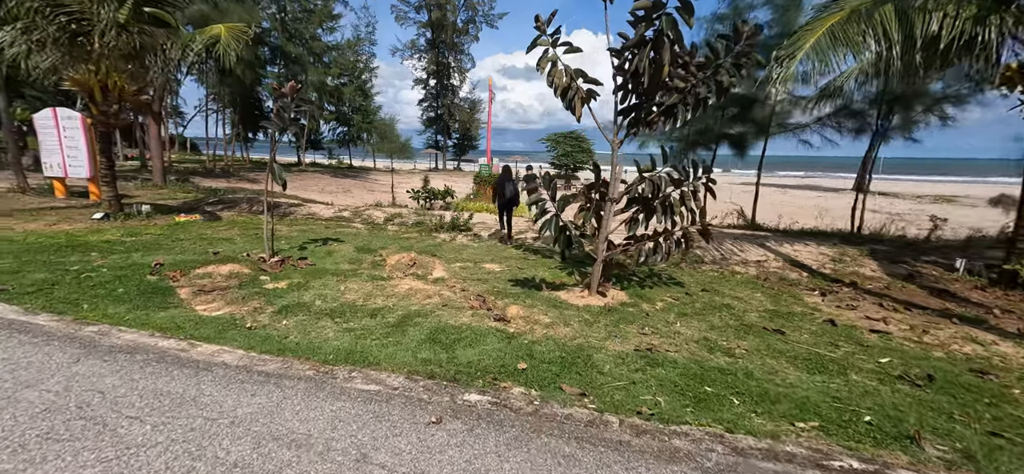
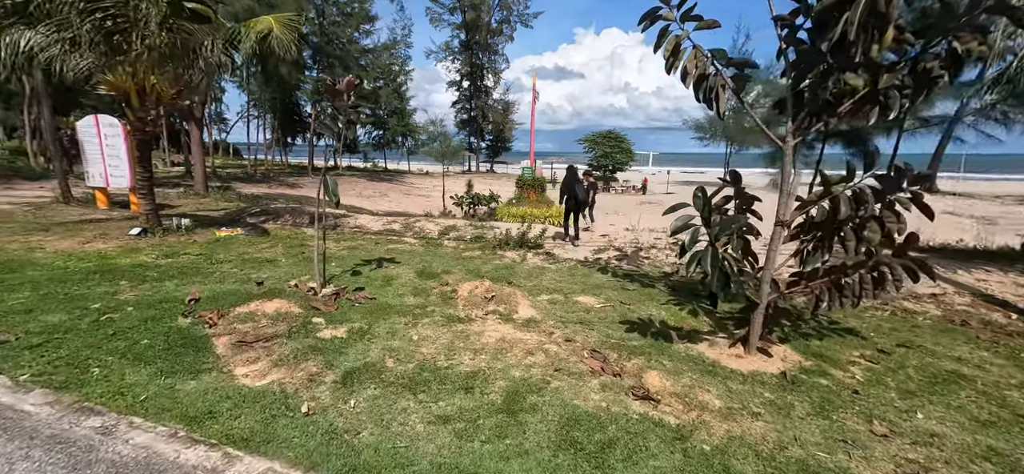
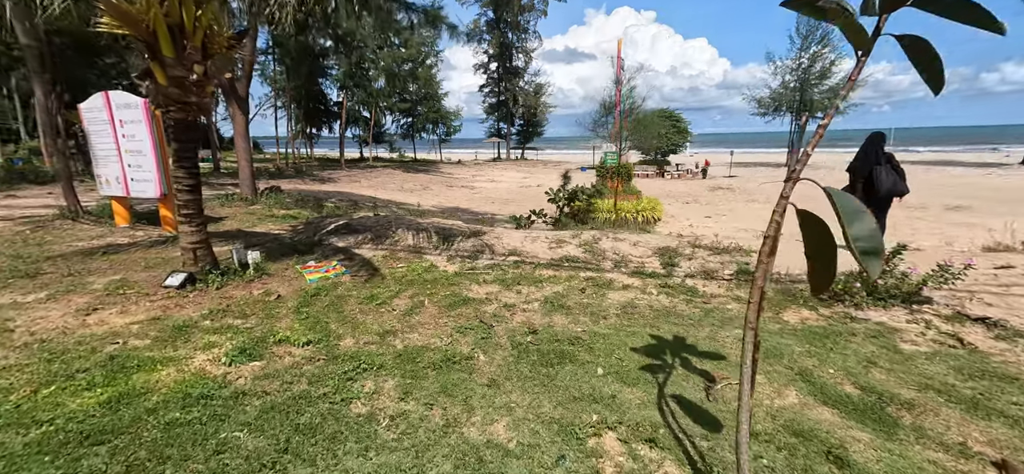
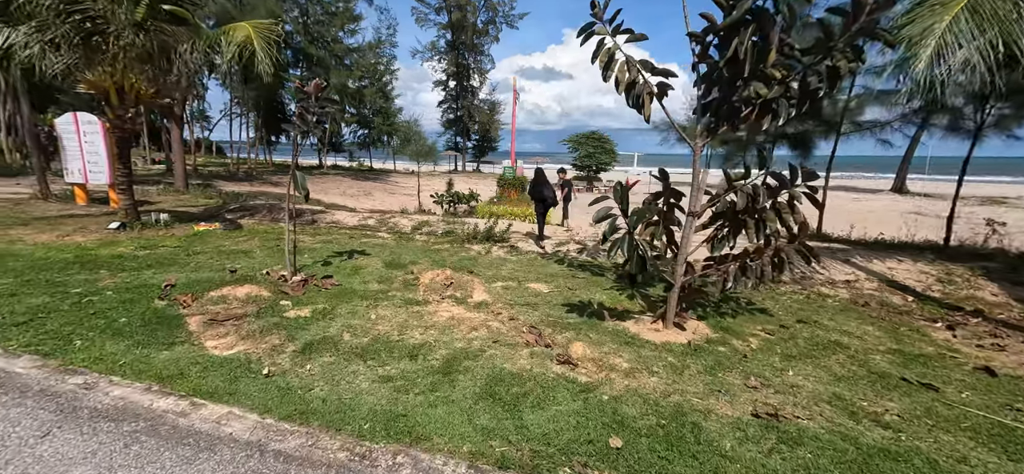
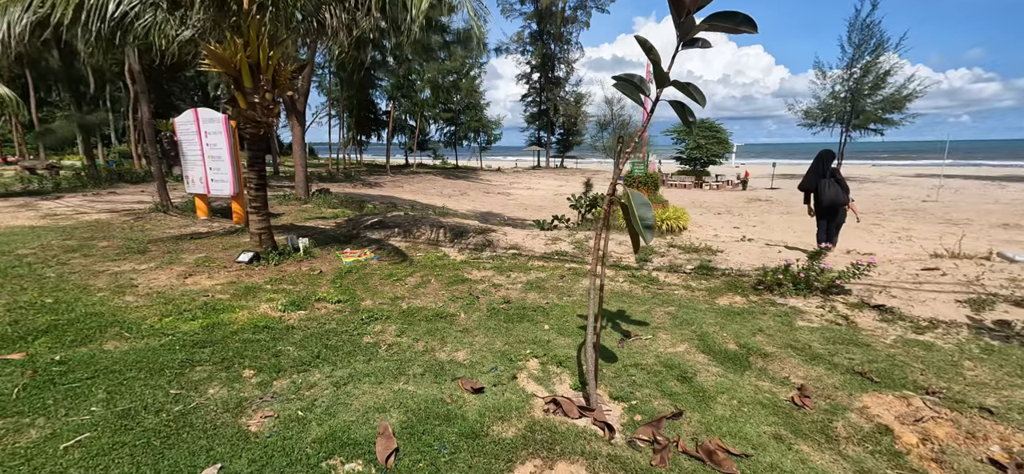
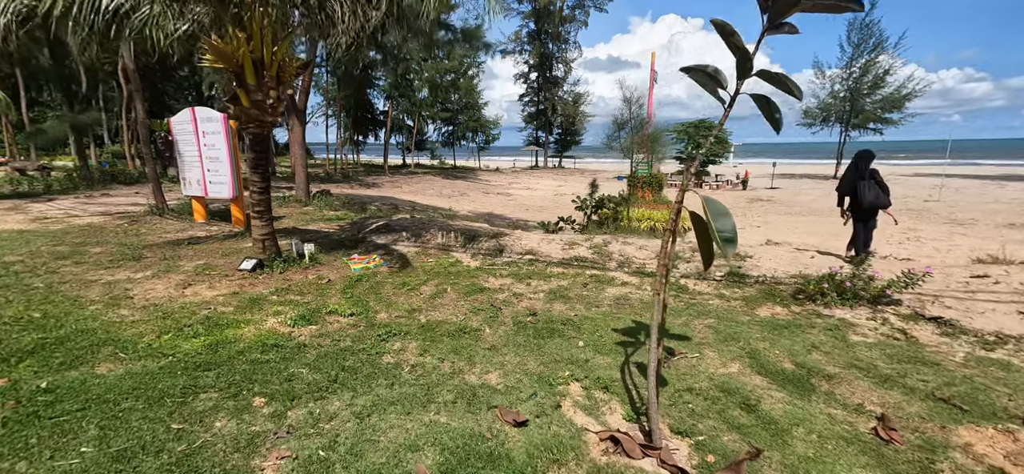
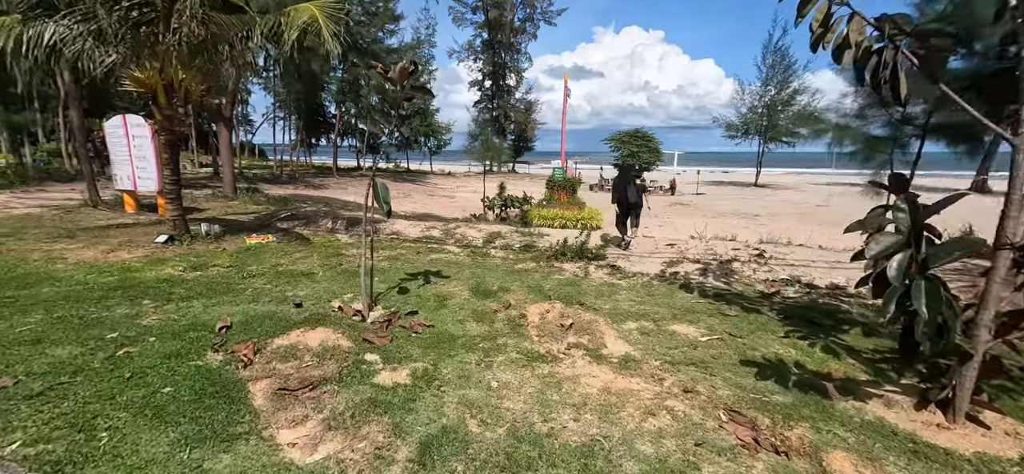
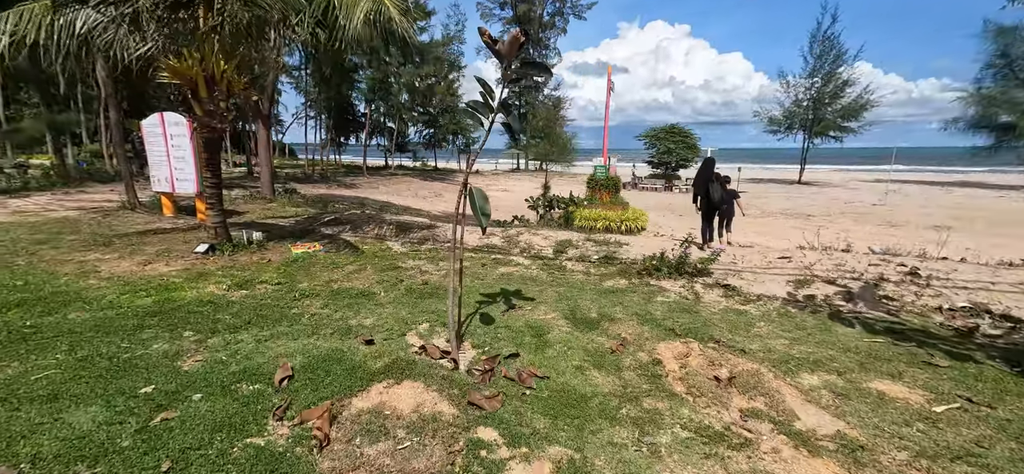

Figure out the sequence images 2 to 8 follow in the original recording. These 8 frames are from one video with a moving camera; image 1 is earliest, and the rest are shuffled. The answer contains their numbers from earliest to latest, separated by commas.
4, 2, 7, 8, 5, 6, 3
